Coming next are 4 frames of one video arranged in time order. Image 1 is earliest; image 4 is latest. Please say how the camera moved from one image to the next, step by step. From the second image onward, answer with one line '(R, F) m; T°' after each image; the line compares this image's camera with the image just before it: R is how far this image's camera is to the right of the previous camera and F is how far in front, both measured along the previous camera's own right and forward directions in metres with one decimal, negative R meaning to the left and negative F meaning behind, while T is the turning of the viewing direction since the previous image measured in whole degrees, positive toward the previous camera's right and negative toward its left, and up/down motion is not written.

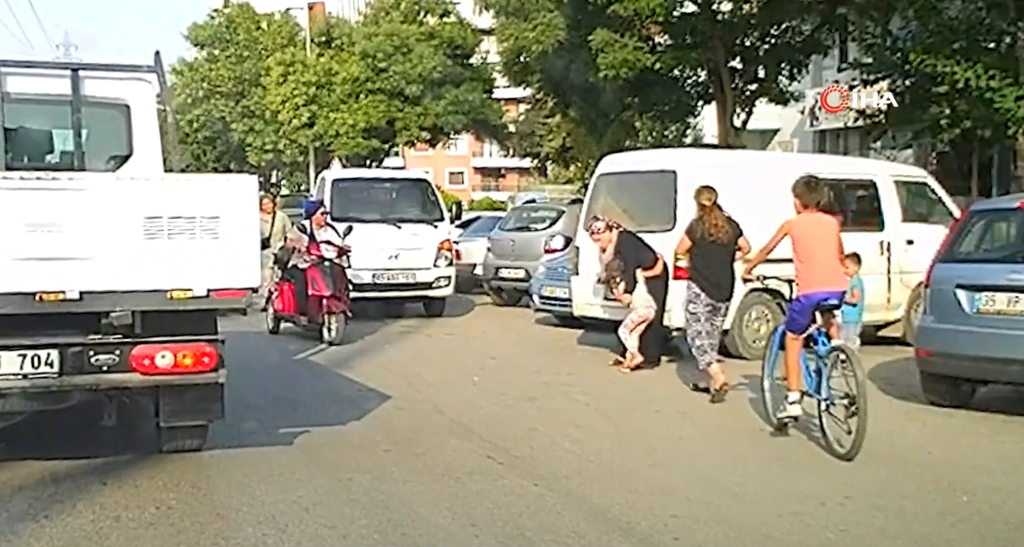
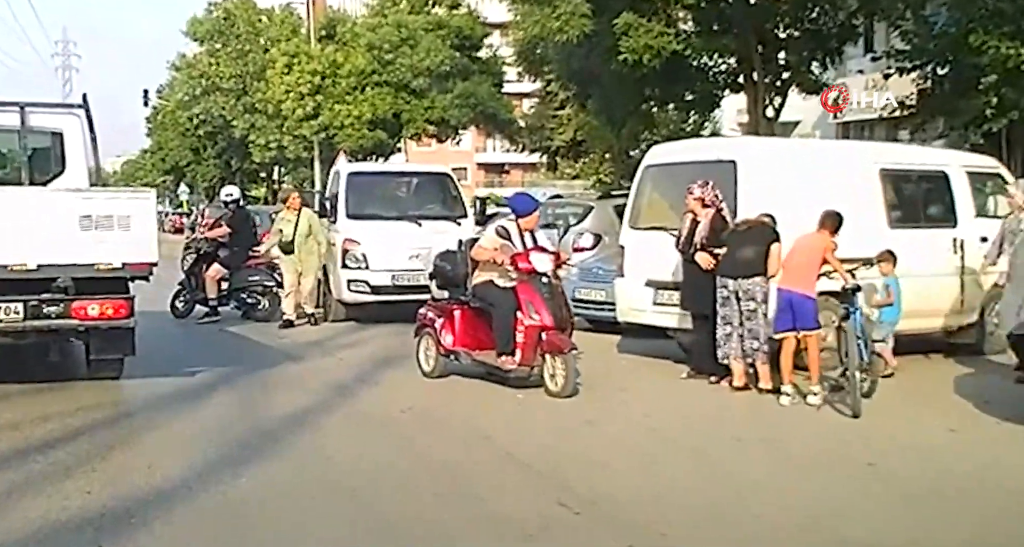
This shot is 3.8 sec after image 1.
(-0.4, +1.2) m; 0°
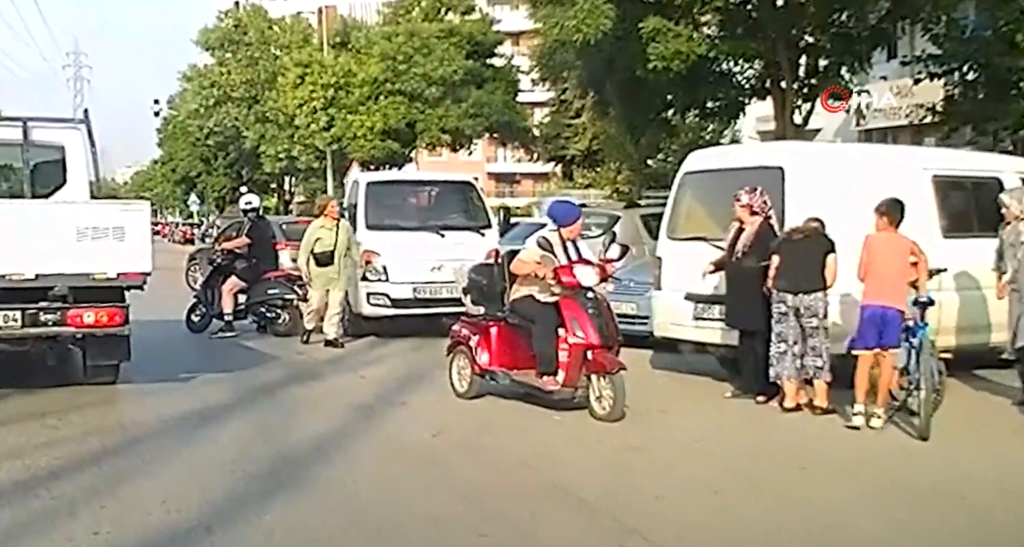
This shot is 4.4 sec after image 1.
(-0.2, +0.6) m; 0°
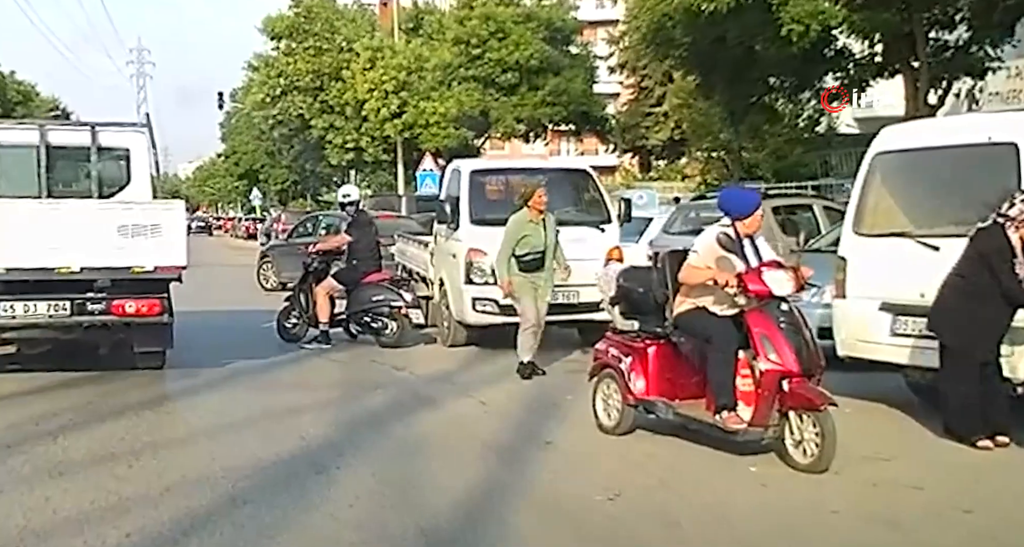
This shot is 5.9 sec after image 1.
(-0.7, +1.9) m; -3°
